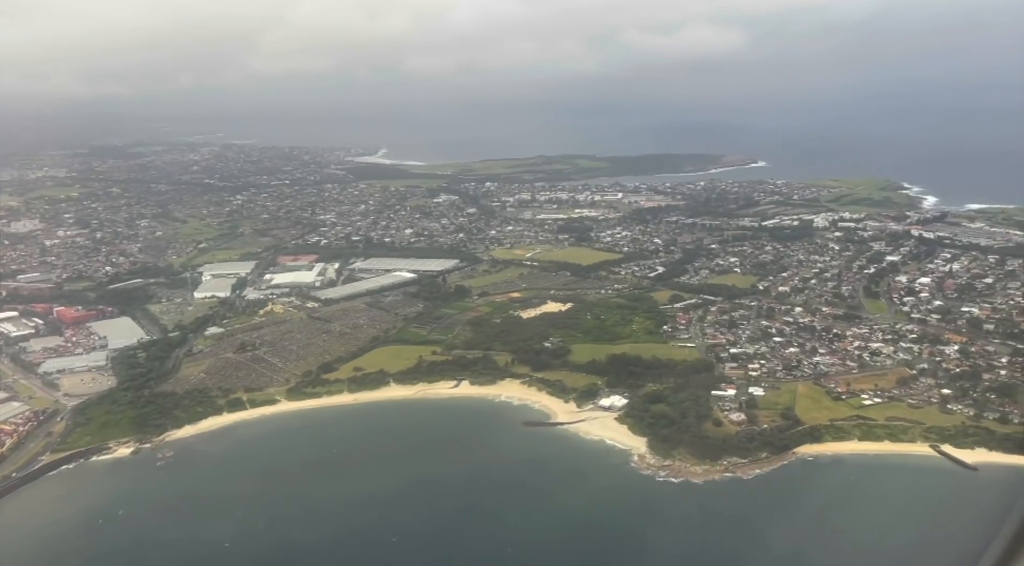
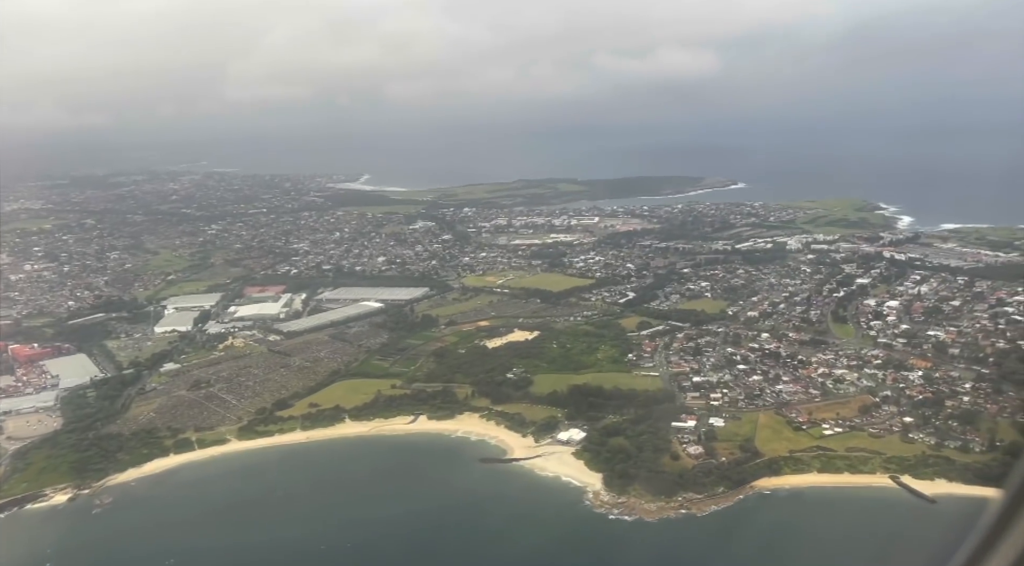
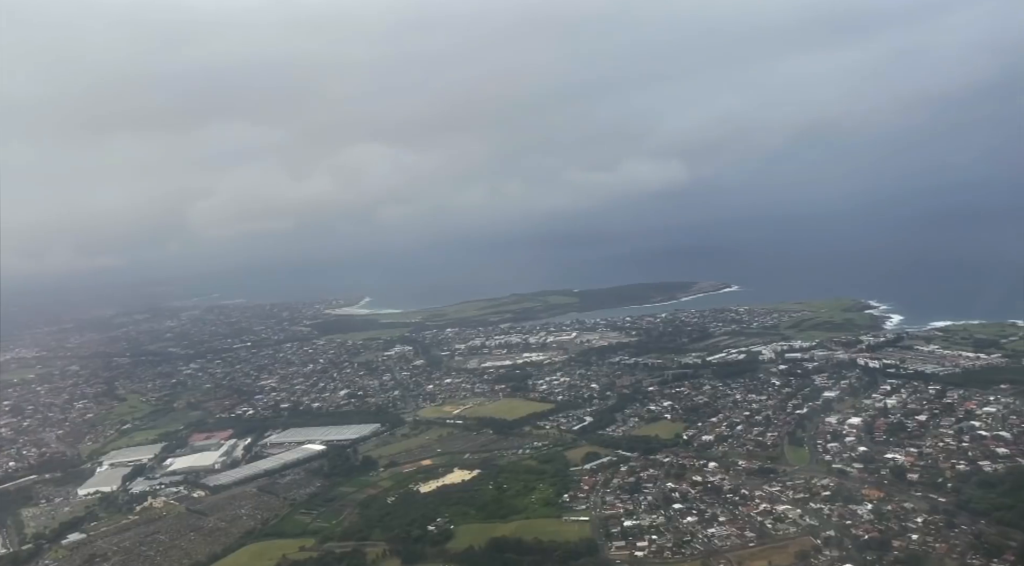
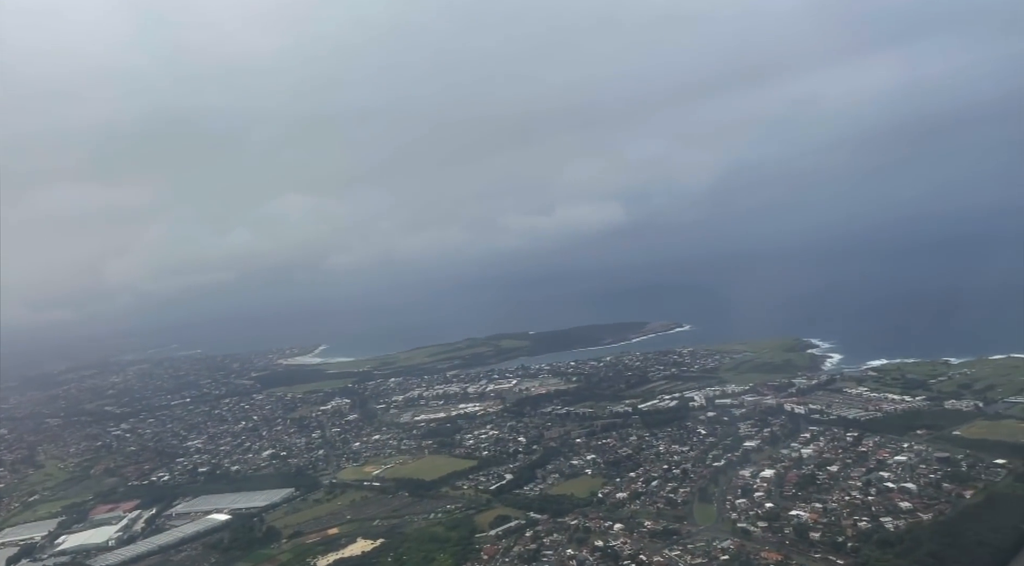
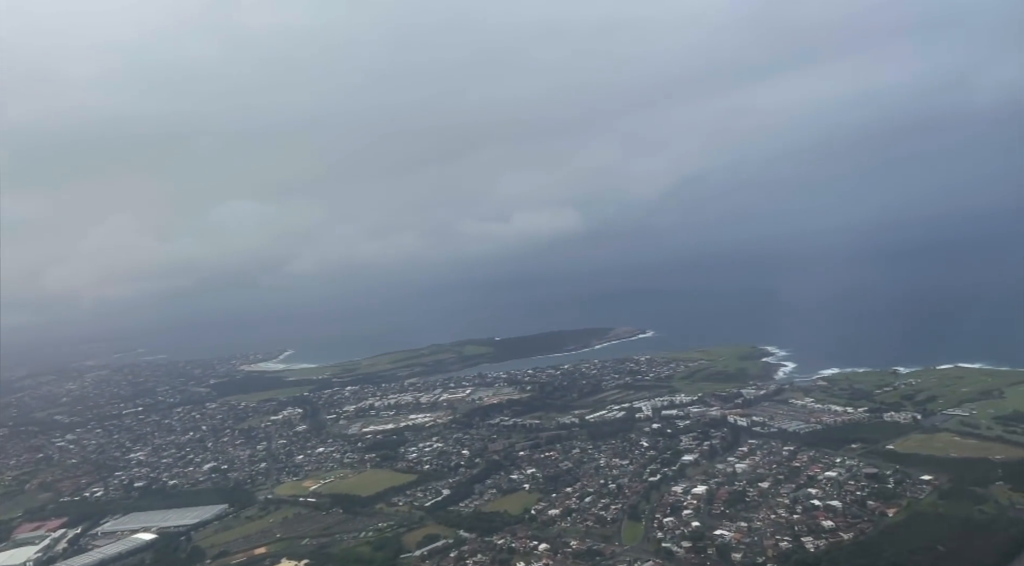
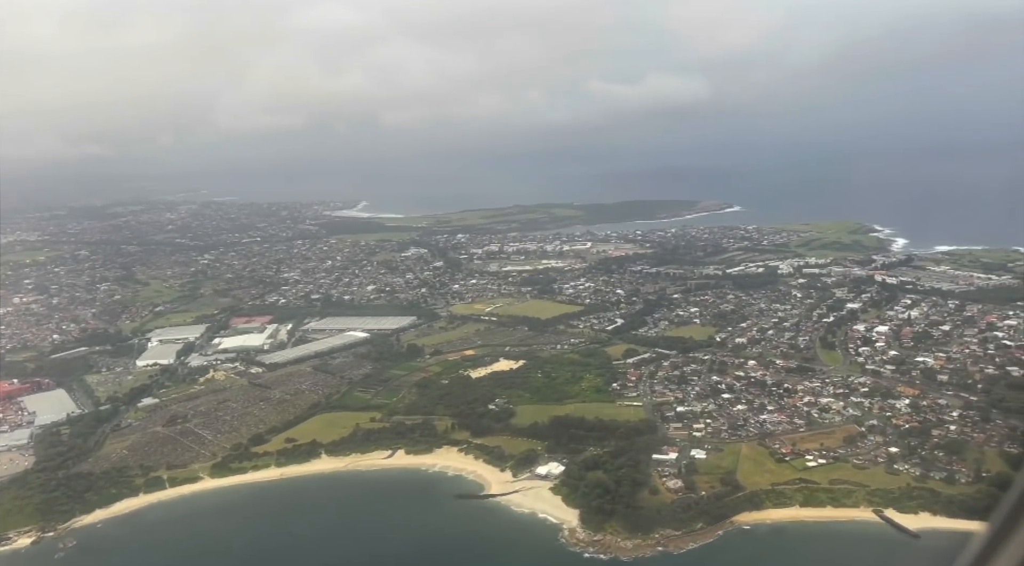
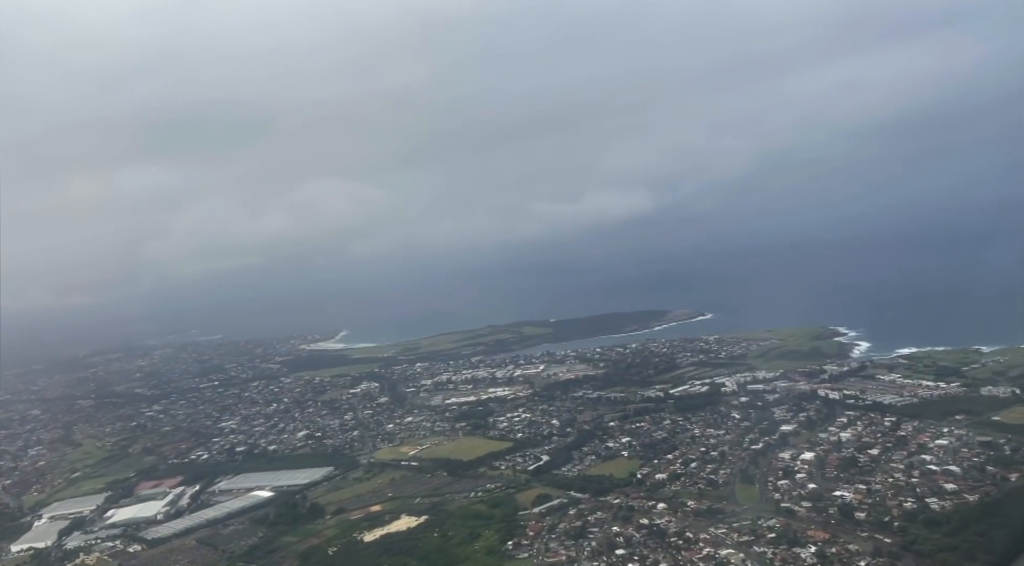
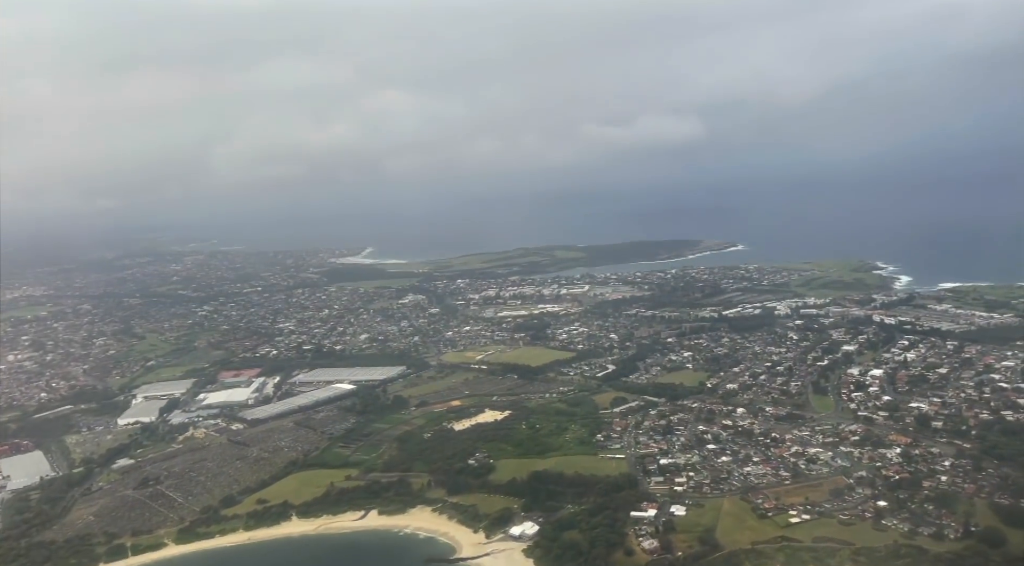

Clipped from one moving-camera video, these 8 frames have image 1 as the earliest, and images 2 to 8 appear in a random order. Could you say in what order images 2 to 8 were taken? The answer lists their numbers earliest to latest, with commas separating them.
2, 6, 8, 3, 7, 4, 5
